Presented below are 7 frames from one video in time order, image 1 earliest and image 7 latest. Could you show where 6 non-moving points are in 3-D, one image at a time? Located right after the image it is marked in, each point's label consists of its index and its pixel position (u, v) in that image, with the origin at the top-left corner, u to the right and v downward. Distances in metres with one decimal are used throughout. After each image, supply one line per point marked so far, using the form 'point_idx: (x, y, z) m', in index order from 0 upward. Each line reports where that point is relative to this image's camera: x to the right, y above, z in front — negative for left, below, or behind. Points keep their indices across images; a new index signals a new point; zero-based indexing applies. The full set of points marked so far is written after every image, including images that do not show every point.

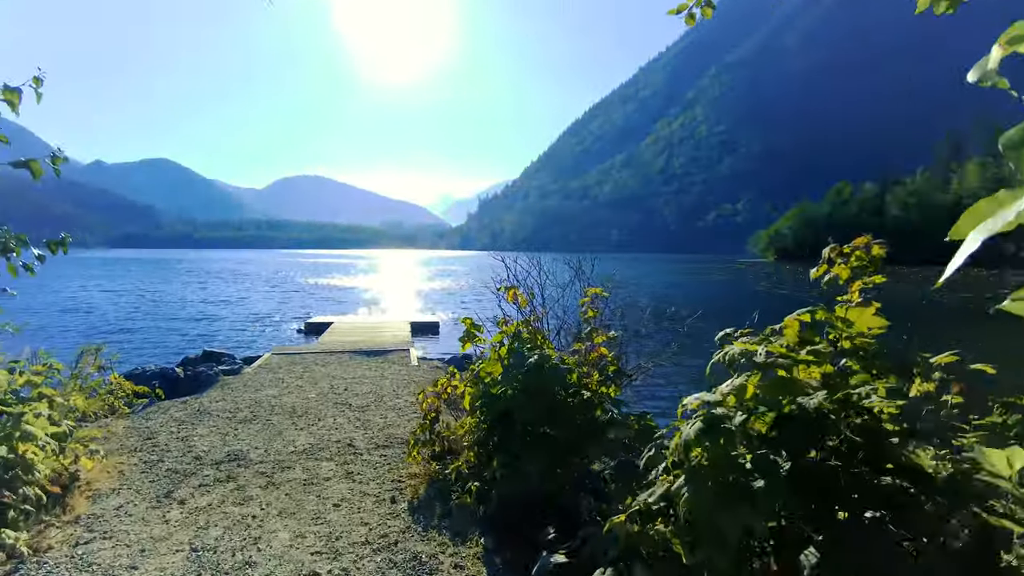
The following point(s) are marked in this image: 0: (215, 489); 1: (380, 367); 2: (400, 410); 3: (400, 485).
0: (-2.3, -1.5, +4.7) m
1: (-2.4, -1.4, +11.2) m
2: (-1.3, -1.5, +7.4) m
3: (-0.9, -1.6, +5.0) m
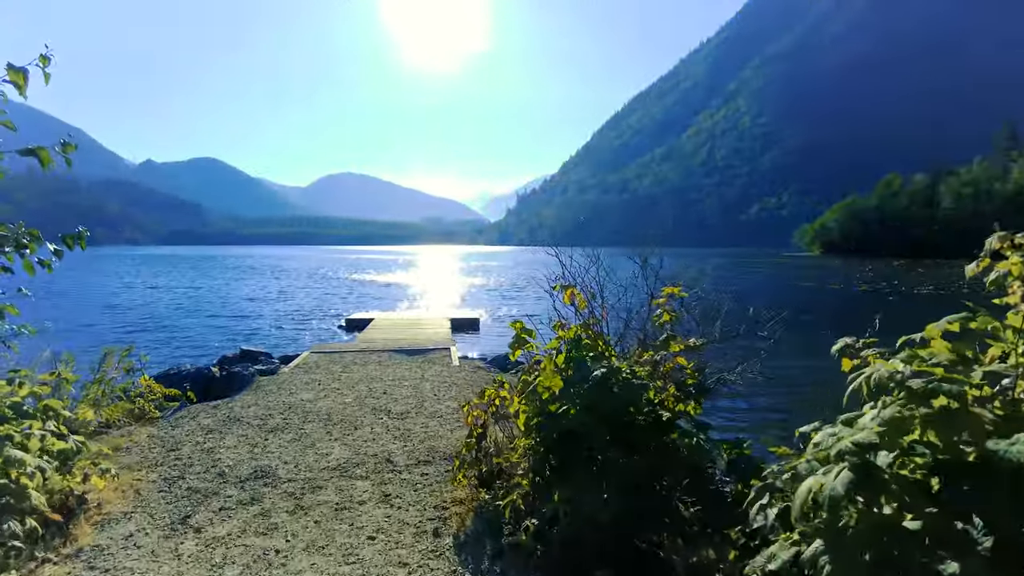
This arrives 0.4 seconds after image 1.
0: (-1.9, -1.5, +4.2) m
1: (-1.6, -1.4, +10.7) m
2: (-0.8, -1.4, +6.8) m
3: (-0.5, -1.6, +4.3) m
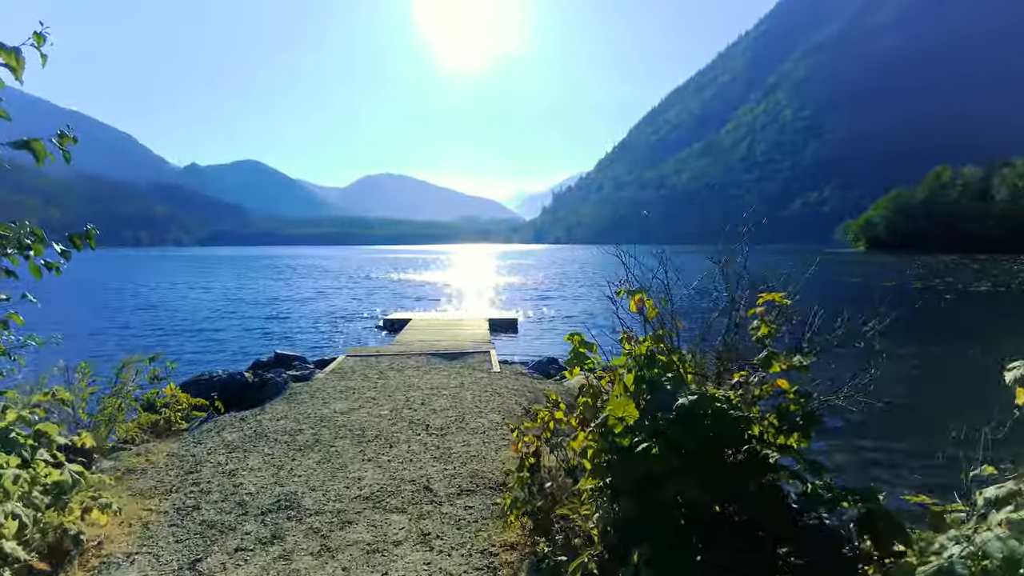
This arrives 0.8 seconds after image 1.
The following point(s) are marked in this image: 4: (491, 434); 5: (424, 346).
0: (-1.5, -1.6, +3.6) m
1: (-0.8, -1.4, +10.1) m
2: (-0.3, -1.5, +6.2) m
3: (-0.1, -1.6, +3.7) m
4: (-0.2, -1.5, +6.2) m
5: (-2.3, -1.5, +16.2) m
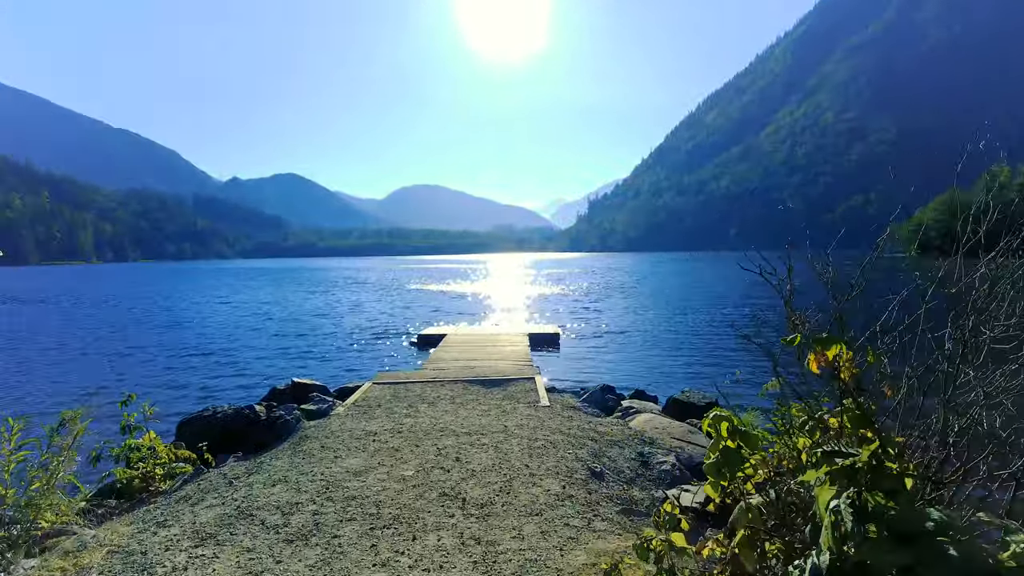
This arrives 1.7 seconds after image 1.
0: (-1.2, -1.8, +2.1) m
1: (-0.1, -1.7, +8.5) m
2: (+0.2, -1.7, +4.5) m
3: (+0.2, -1.8, +2.0) m
4: (+0.3, -1.7, +4.6) m
5: (-1.3, -1.9, +14.6) m
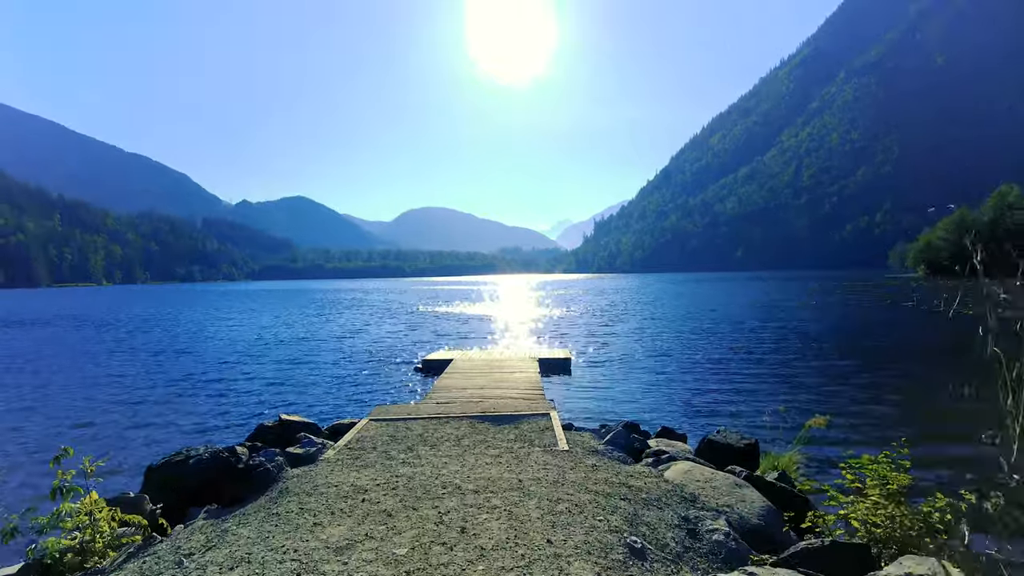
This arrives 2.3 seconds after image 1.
0: (-1.1, -1.9, +1.0) m
1: (0.0, -2.0, +7.3) m
2: (+0.3, -1.9, +3.4) m
3: (+0.3, -1.9, +0.9) m
4: (+0.4, -1.9, +3.5) m
5: (-1.0, -2.4, +13.5) m
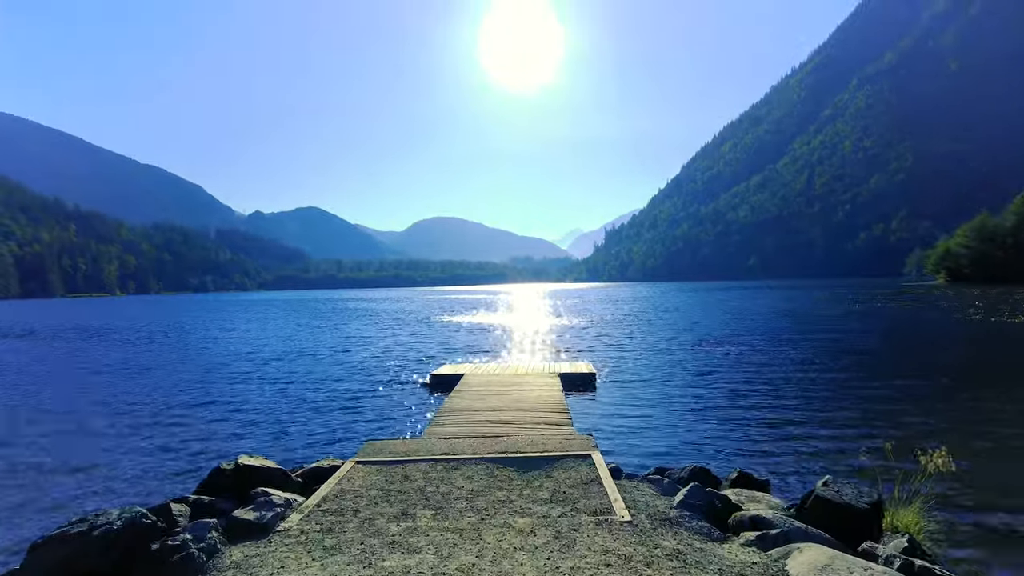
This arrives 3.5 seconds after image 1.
0: (-0.9, -1.8, -1.3) m
1: (+0.4, -2.0, +5.0) m
2: (+0.6, -1.8, +1.1) m
3: (+0.5, -1.8, -1.4) m
4: (+0.7, -1.8, +1.1) m
5: (-0.6, -2.5, +11.2) m
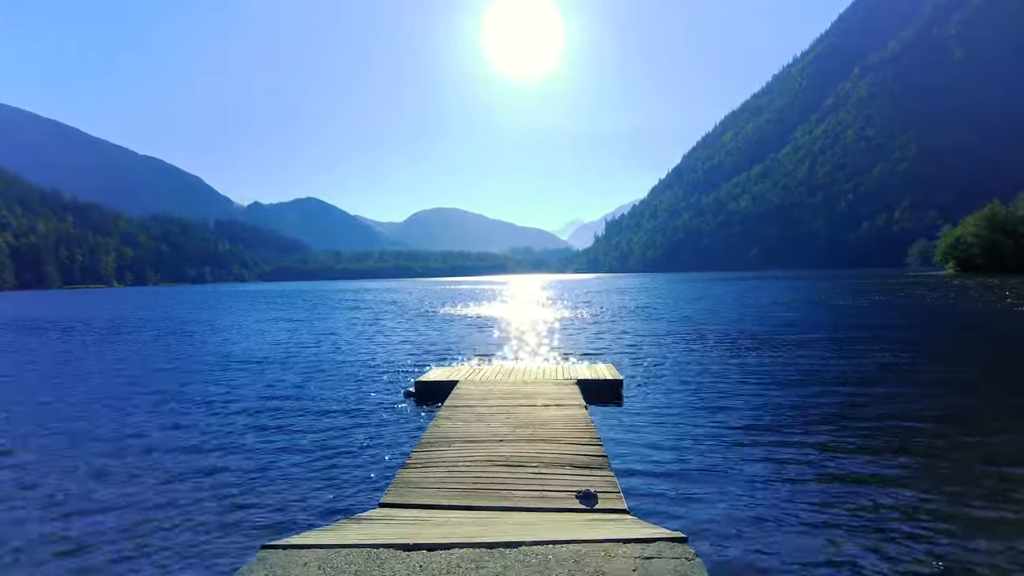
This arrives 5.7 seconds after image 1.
0: (-0.7, -1.7, -5.4) m
1: (+0.5, -1.8, +1.0) m
2: (+0.8, -1.7, -2.9) m
3: (+0.7, -1.7, -5.4) m
4: (+0.8, -1.7, -2.9) m
5: (-0.4, -2.3, +7.2) m
